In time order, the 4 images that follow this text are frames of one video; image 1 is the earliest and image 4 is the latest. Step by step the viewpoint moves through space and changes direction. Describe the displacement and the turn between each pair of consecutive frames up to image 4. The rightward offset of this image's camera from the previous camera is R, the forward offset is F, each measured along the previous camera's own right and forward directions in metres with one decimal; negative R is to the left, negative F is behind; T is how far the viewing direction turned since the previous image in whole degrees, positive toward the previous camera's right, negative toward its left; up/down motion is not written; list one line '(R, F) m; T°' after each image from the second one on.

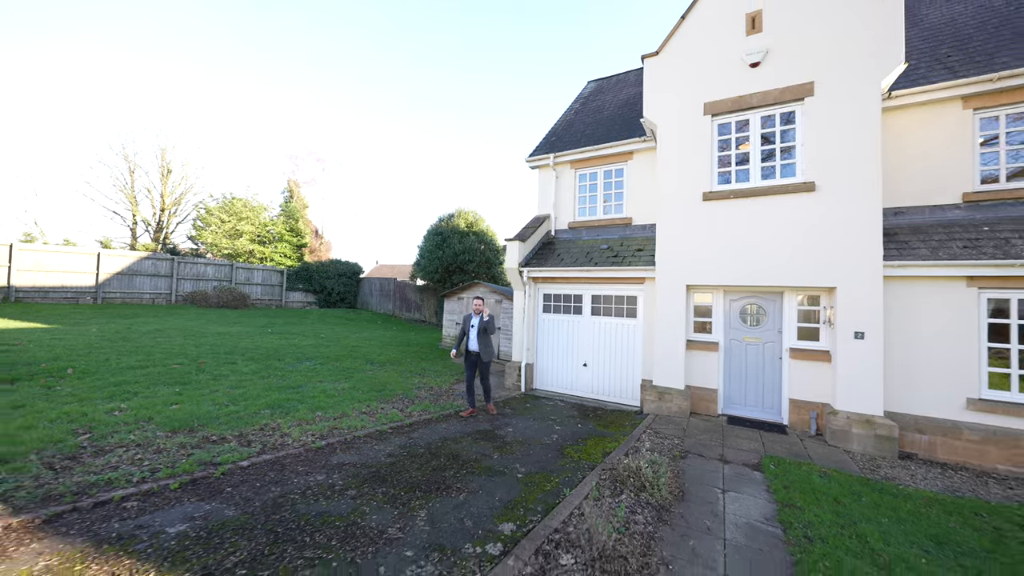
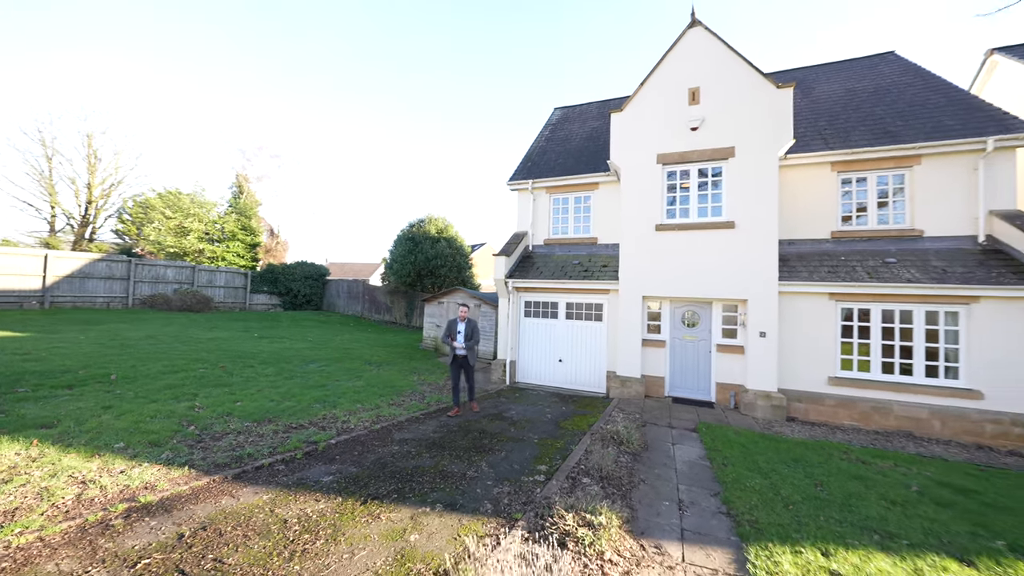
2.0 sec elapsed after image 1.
(-1.0, -1.4) m; +8°
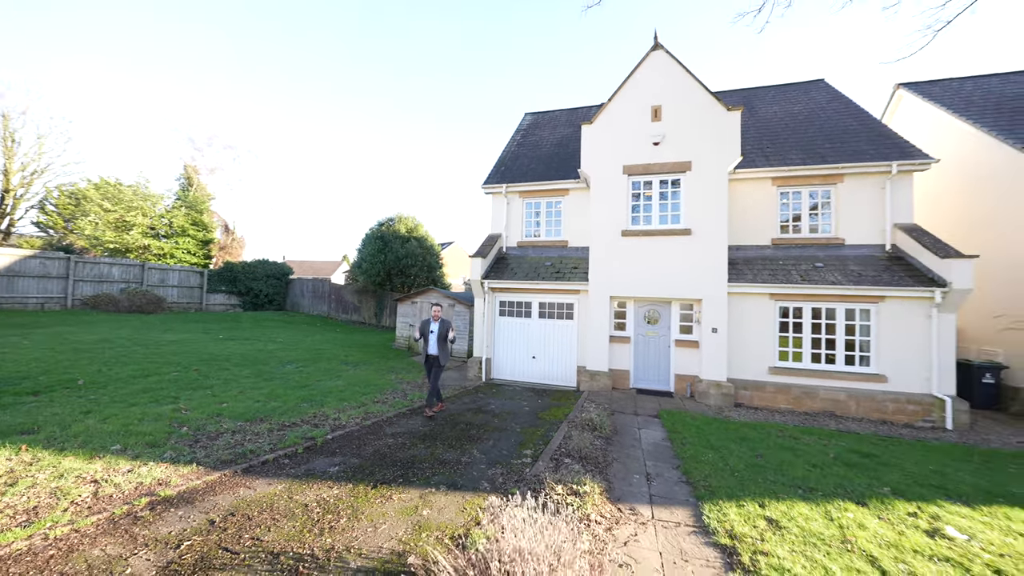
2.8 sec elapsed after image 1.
(-0.3, -0.5) m; +6°
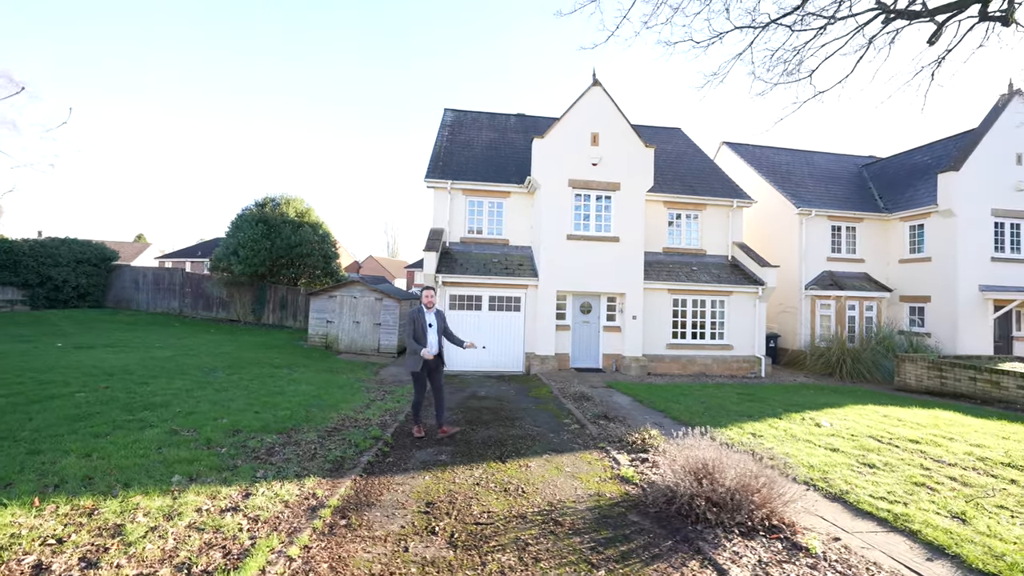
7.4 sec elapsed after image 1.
(-3.0, -0.1) m; +22°
